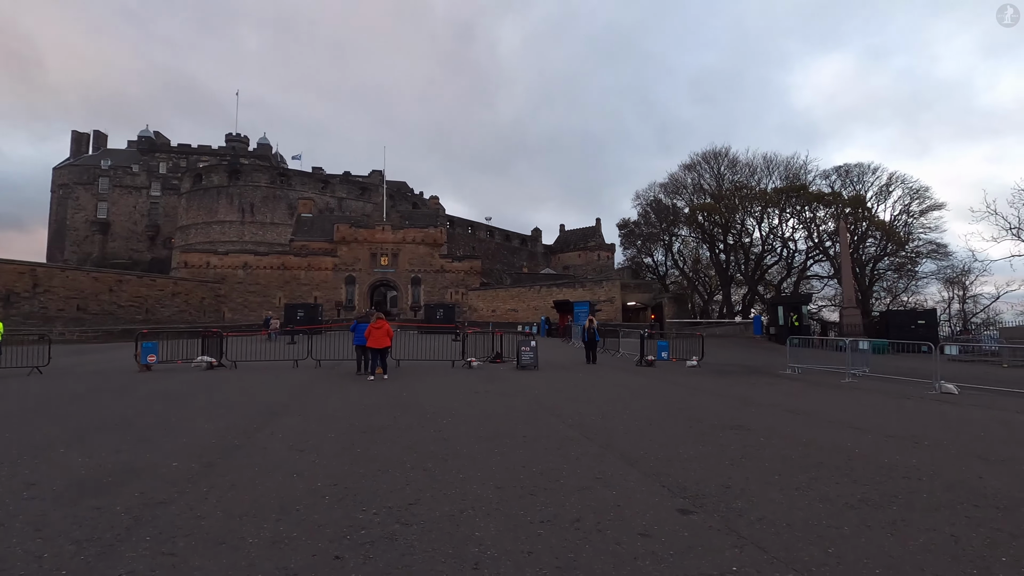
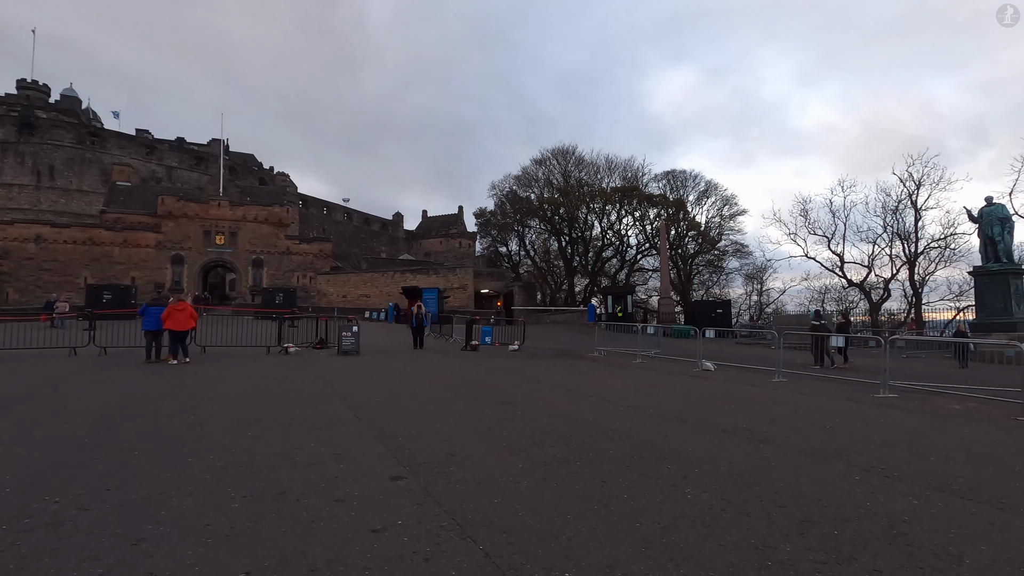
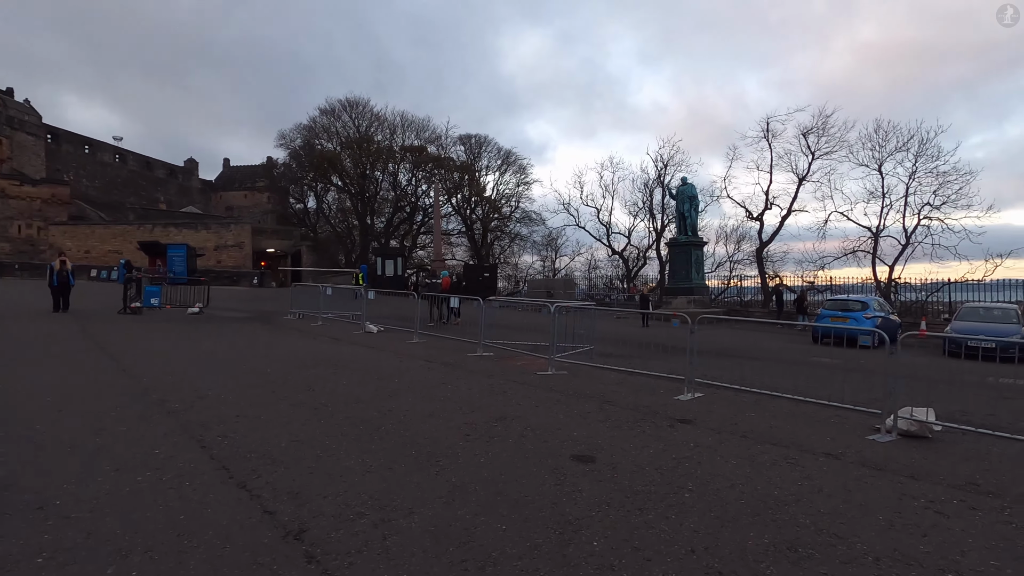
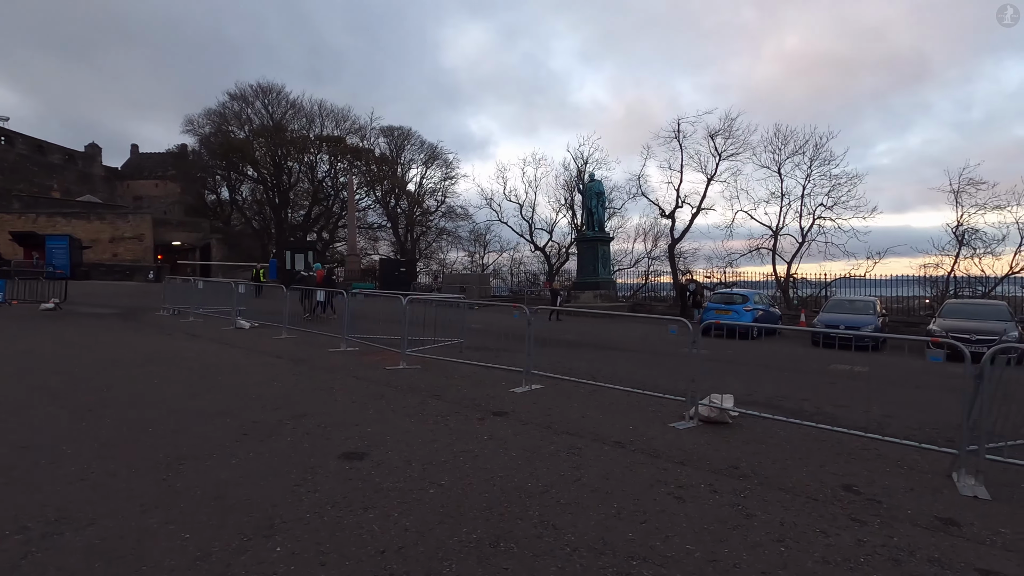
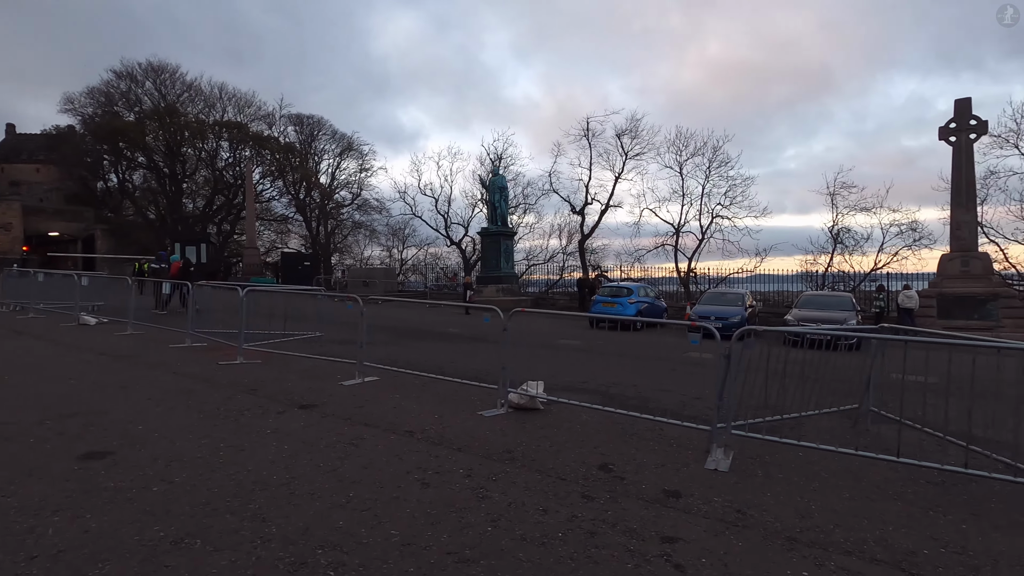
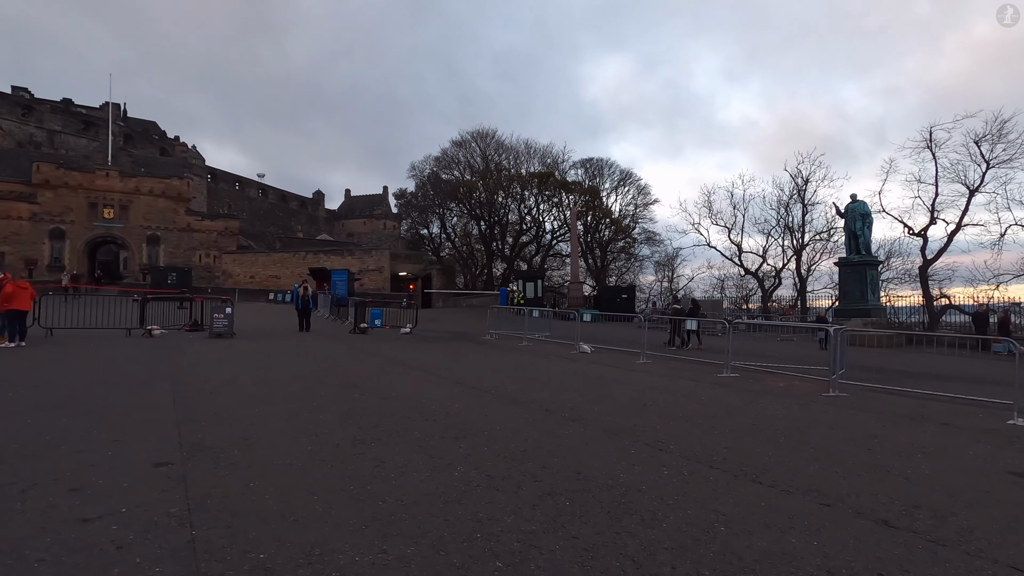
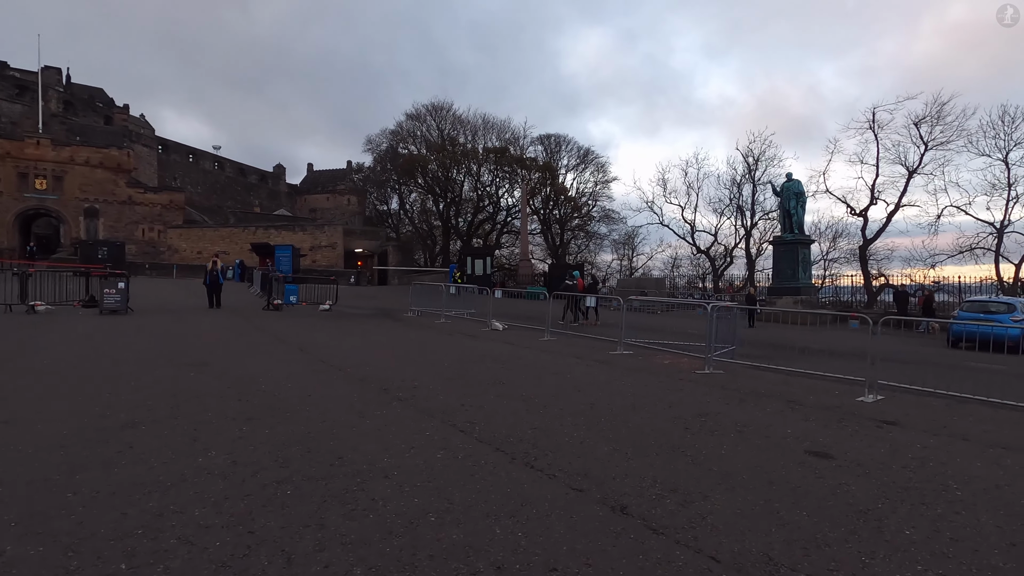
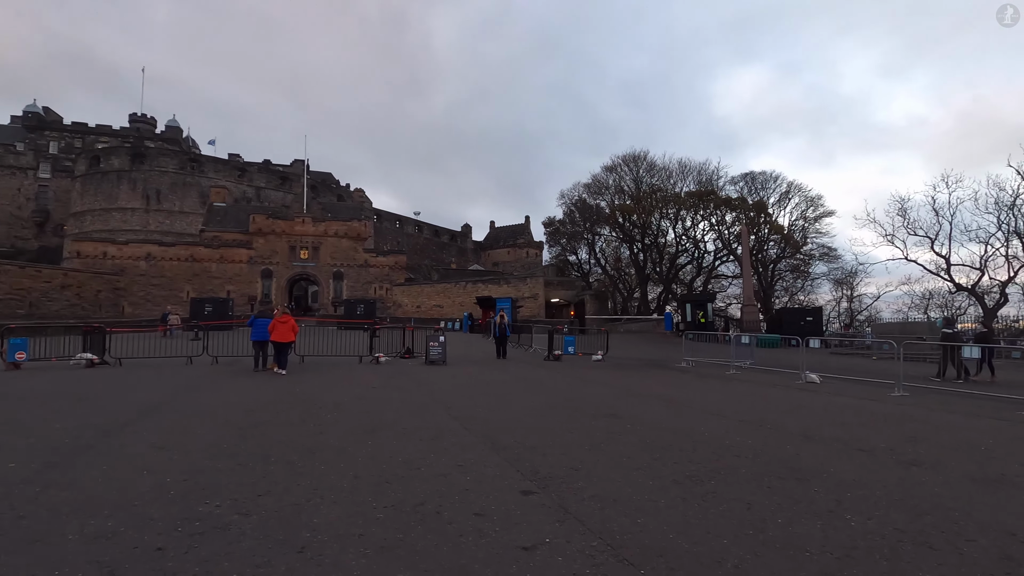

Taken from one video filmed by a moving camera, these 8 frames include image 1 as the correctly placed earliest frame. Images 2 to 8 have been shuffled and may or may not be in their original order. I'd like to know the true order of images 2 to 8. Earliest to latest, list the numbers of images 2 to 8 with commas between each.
8, 2, 6, 7, 3, 4, 5
